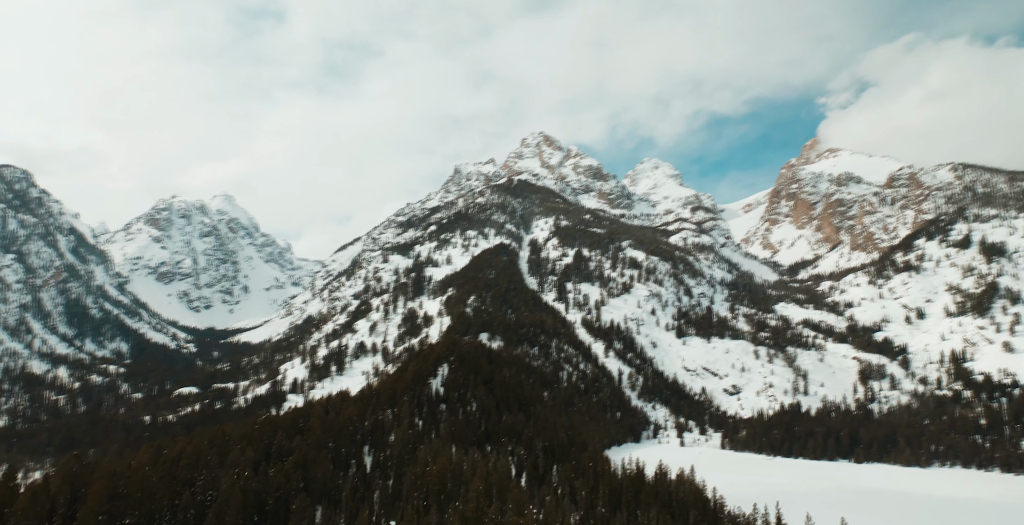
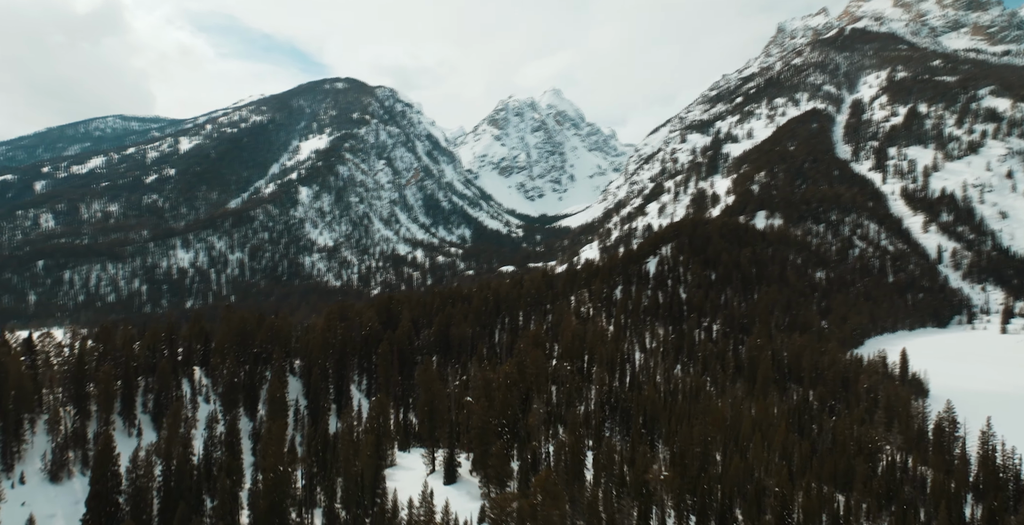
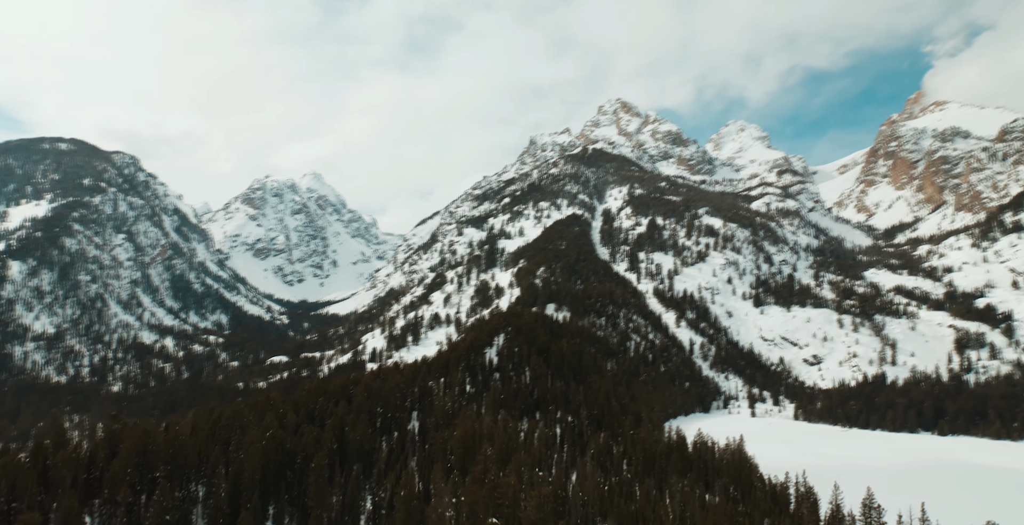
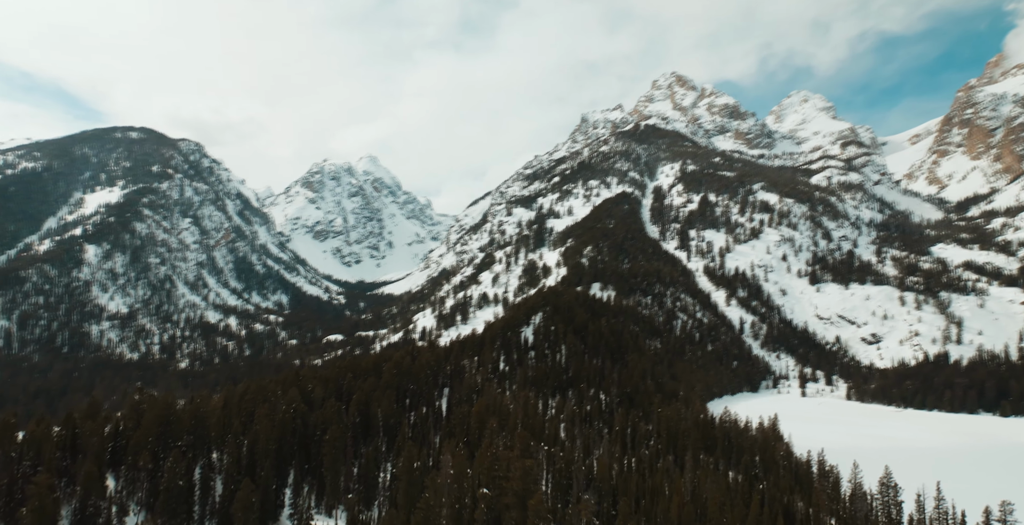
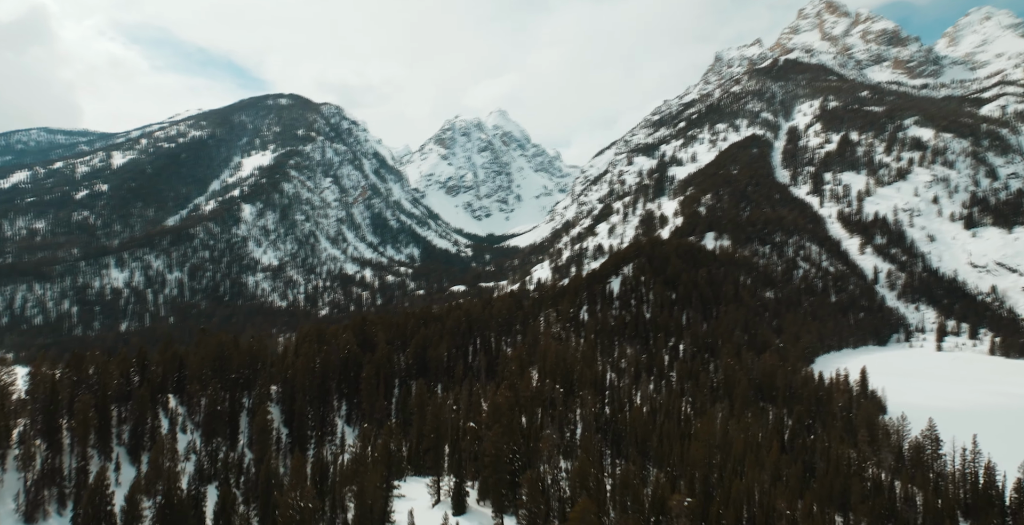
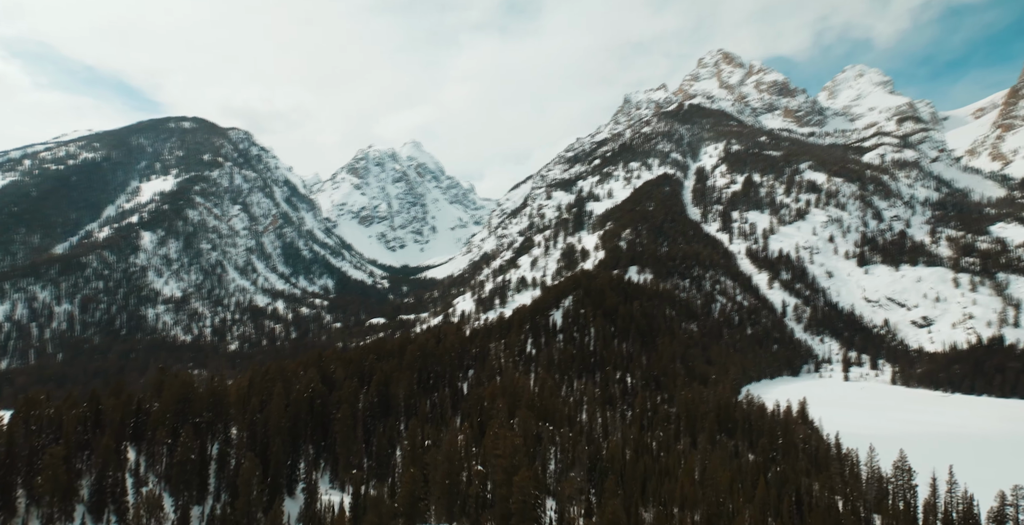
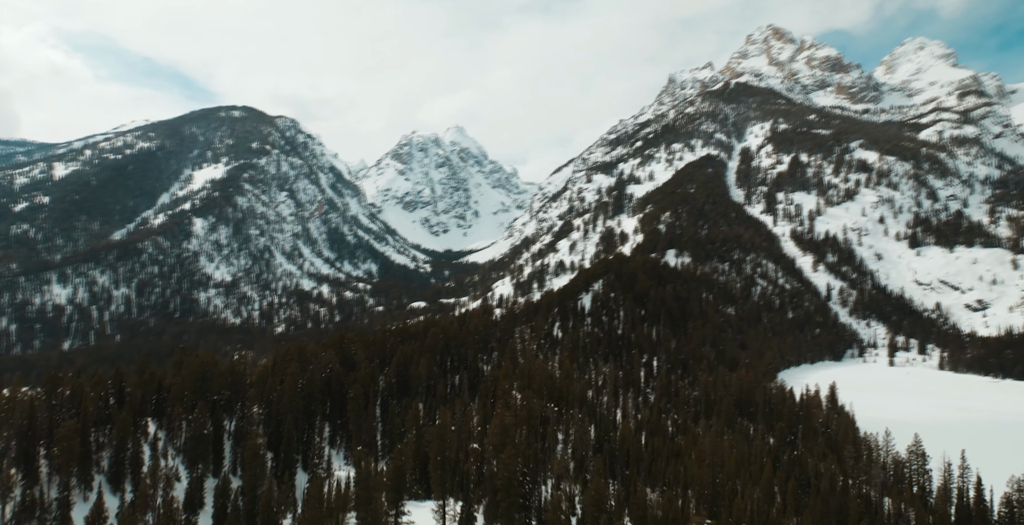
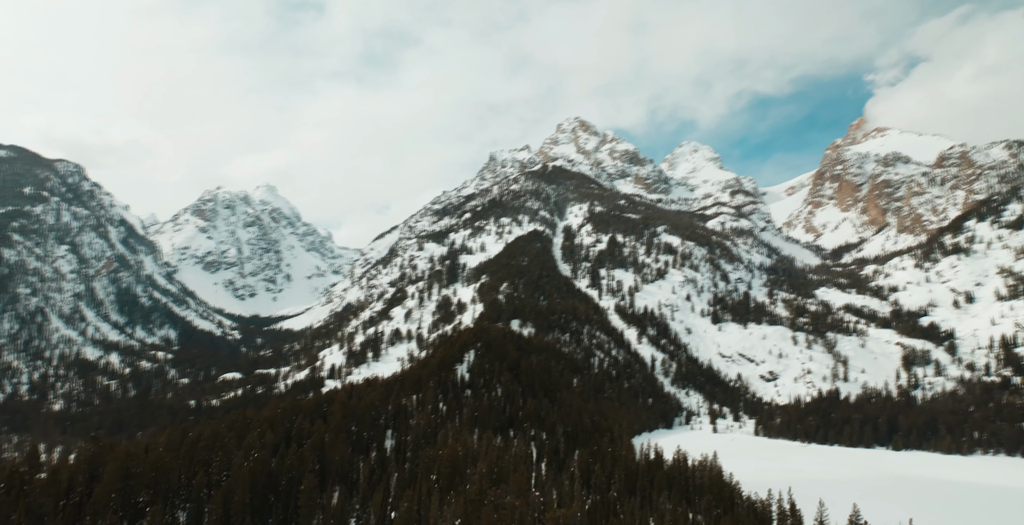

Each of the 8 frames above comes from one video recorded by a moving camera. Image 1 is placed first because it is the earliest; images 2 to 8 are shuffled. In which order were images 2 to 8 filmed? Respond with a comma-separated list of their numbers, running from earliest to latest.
8, 3, 4, 6, 7, 5, 2
